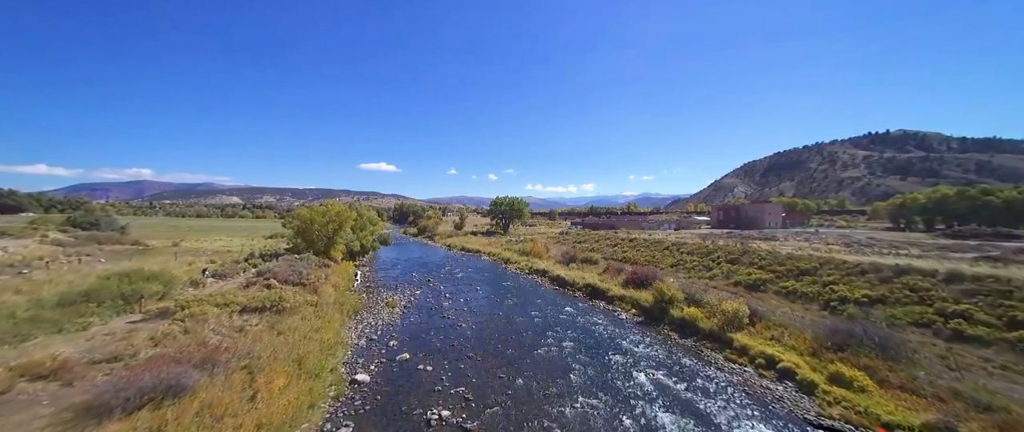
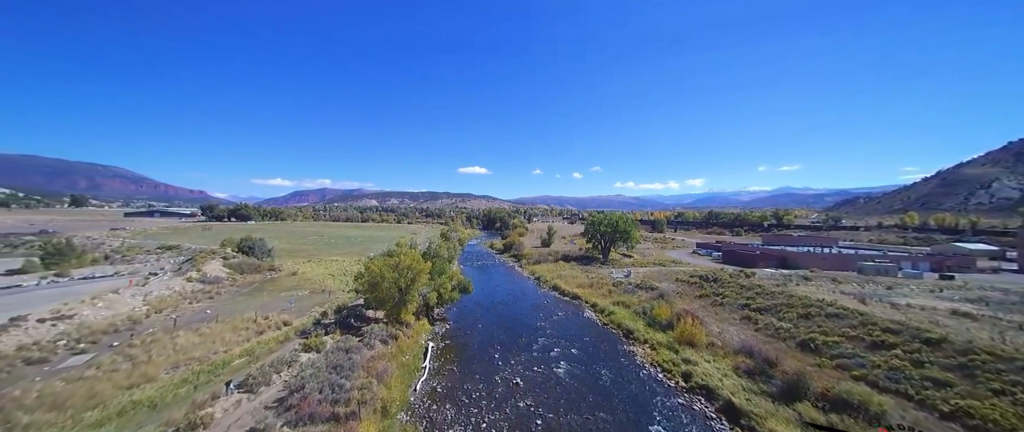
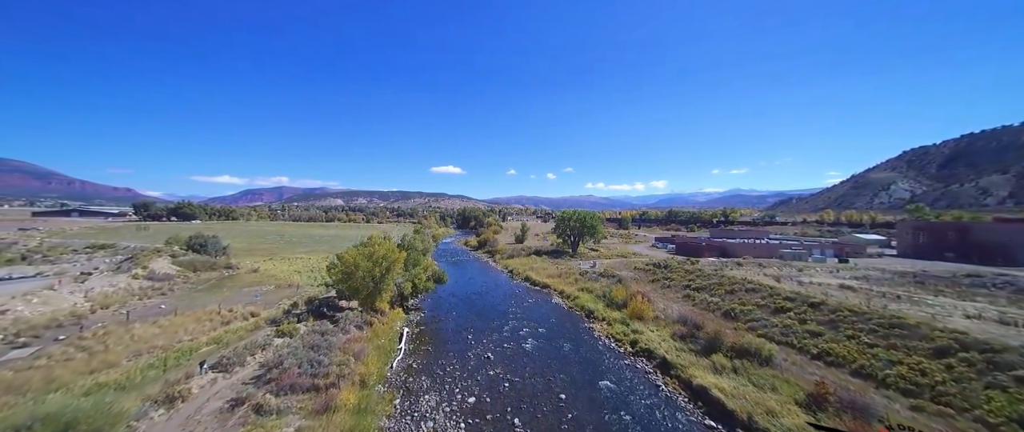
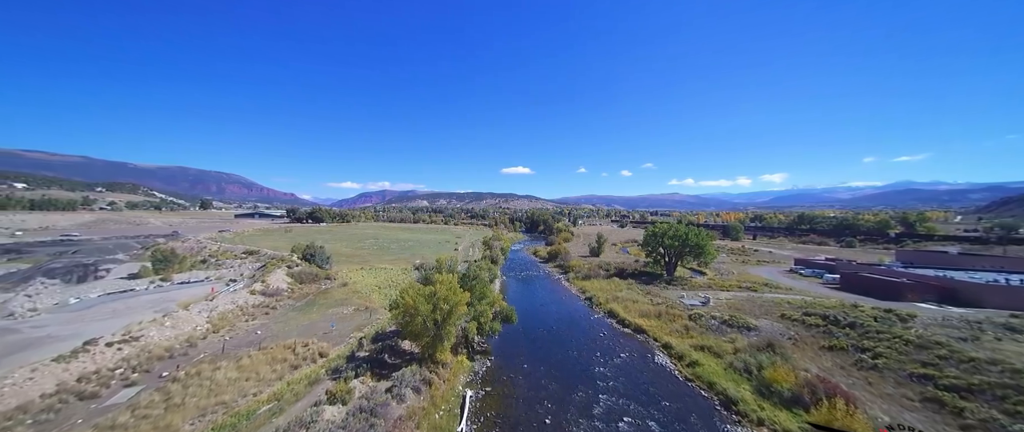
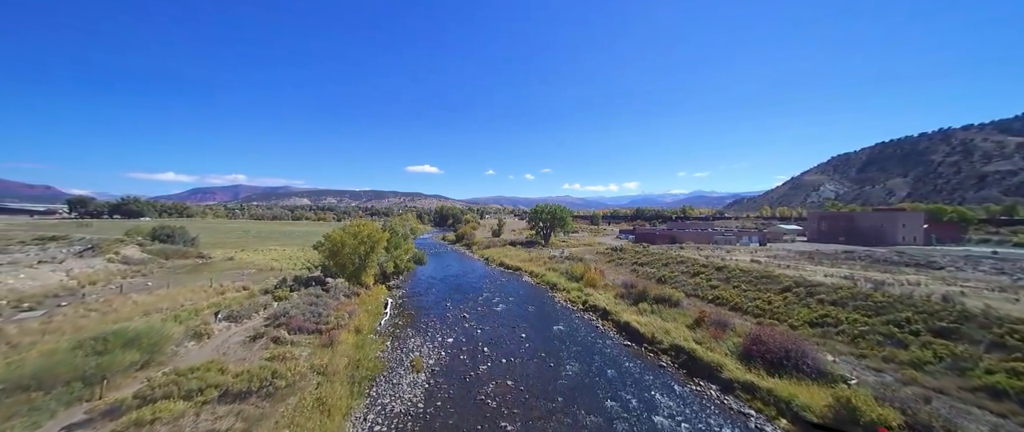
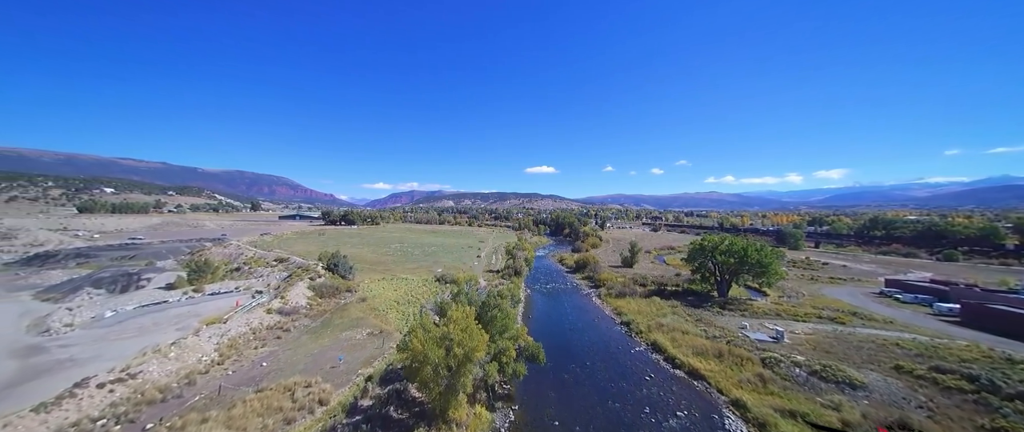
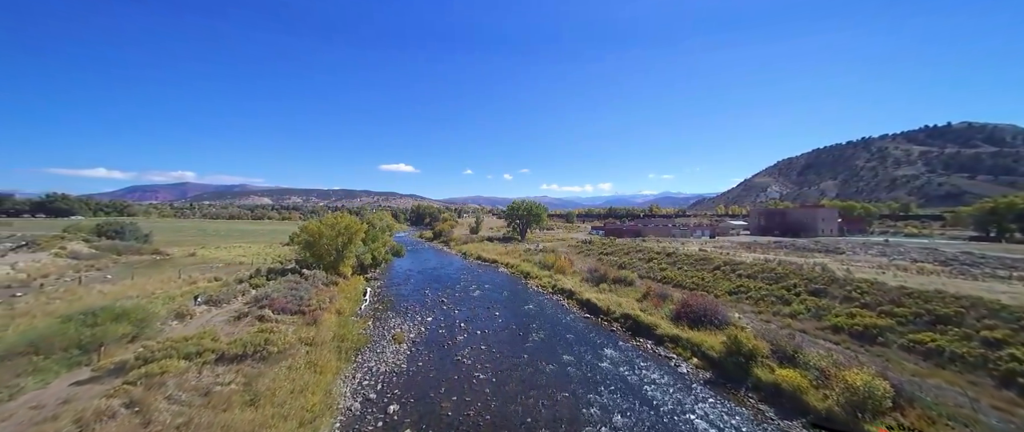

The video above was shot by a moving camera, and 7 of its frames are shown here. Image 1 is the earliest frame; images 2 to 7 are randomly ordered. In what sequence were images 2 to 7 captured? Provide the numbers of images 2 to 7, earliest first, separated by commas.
7, 5, 3, 2, 4, 6
